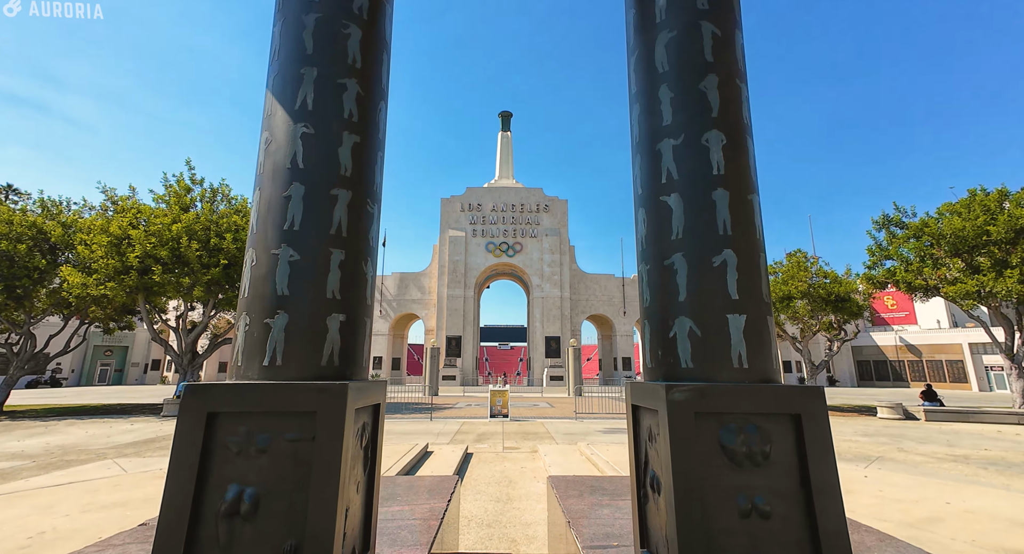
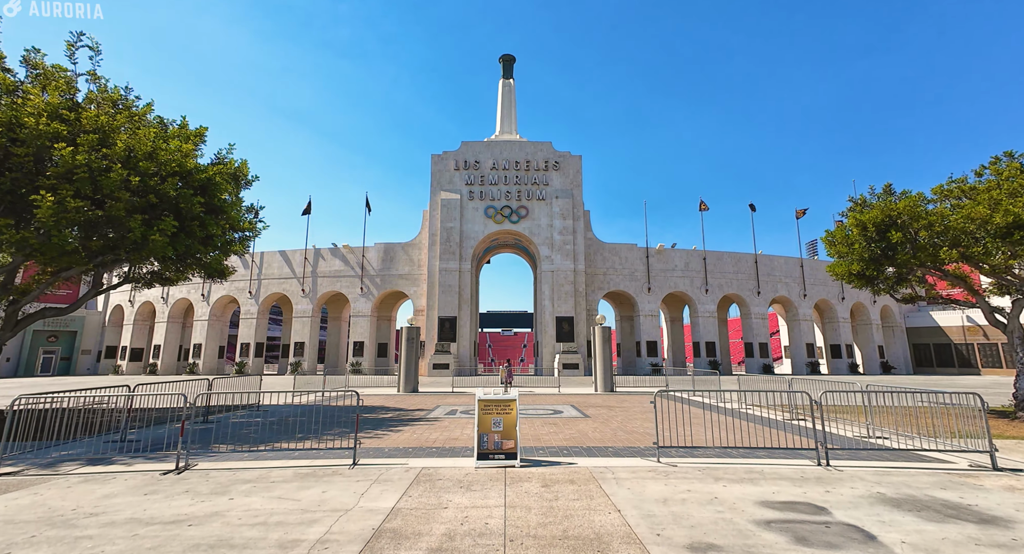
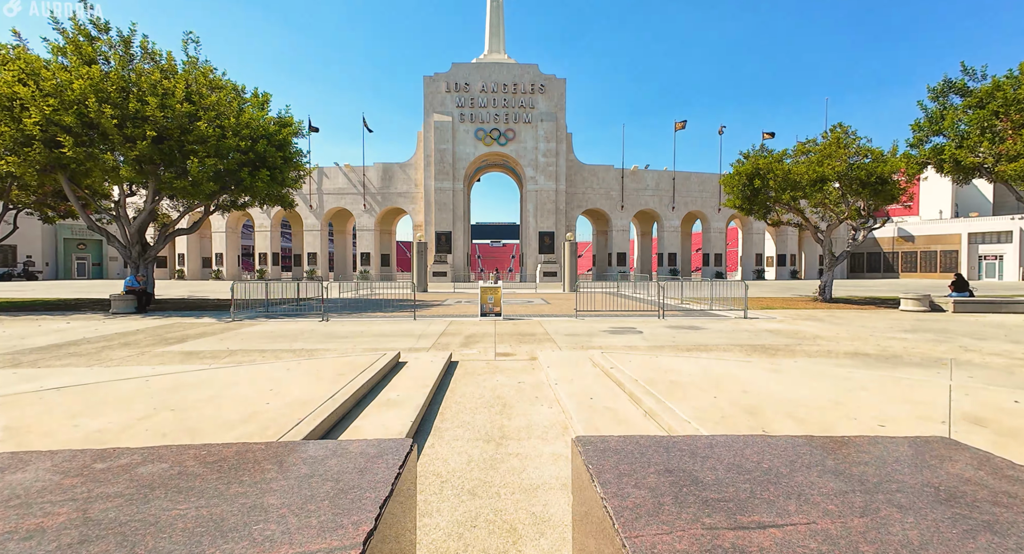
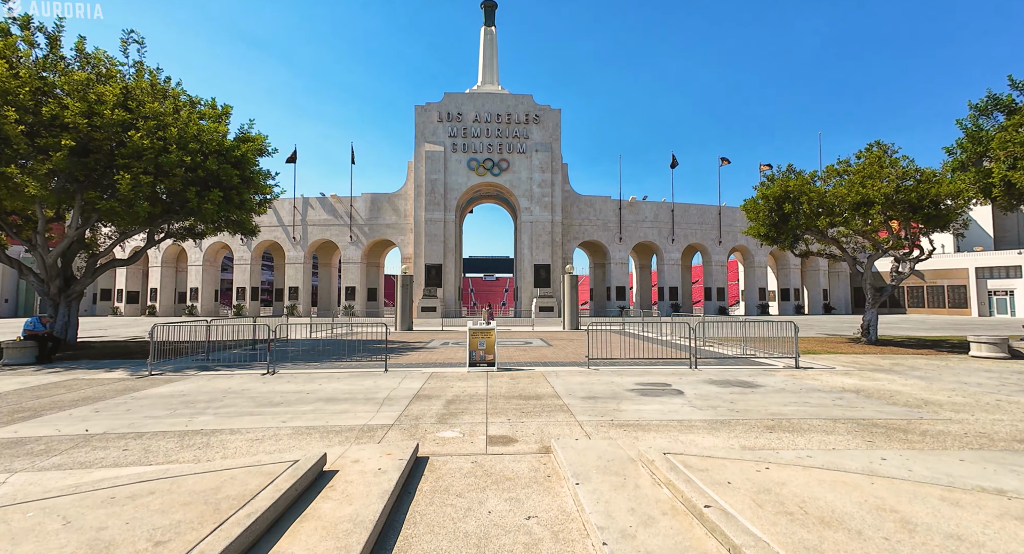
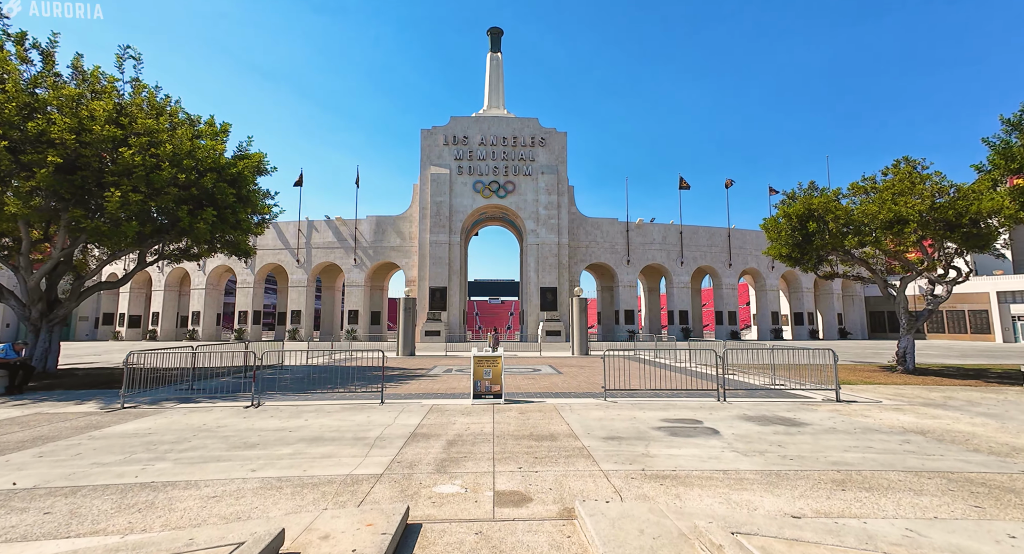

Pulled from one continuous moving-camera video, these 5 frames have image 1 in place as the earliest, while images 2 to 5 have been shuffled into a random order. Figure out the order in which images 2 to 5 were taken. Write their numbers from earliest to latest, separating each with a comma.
3, 4, 5, 2
